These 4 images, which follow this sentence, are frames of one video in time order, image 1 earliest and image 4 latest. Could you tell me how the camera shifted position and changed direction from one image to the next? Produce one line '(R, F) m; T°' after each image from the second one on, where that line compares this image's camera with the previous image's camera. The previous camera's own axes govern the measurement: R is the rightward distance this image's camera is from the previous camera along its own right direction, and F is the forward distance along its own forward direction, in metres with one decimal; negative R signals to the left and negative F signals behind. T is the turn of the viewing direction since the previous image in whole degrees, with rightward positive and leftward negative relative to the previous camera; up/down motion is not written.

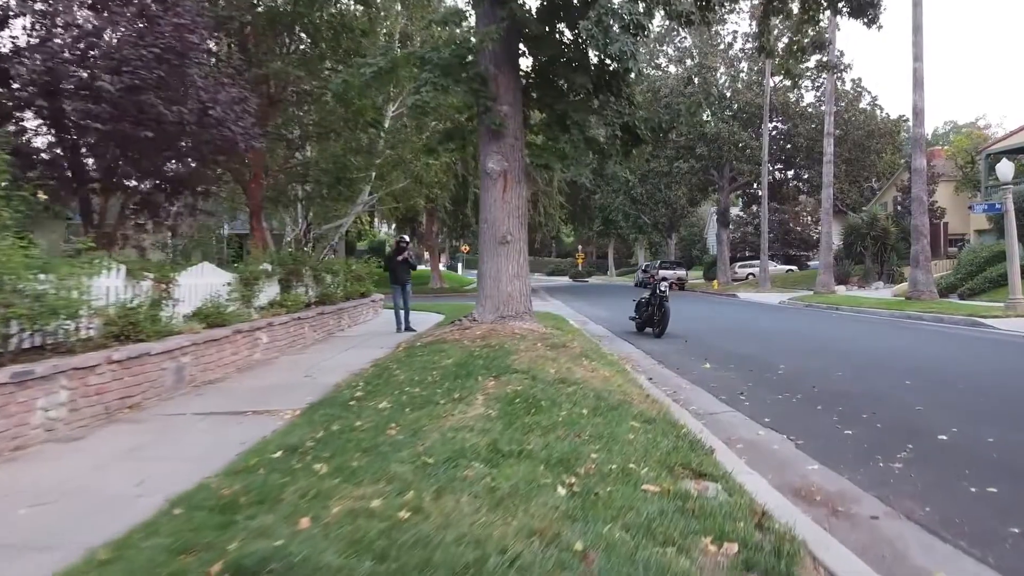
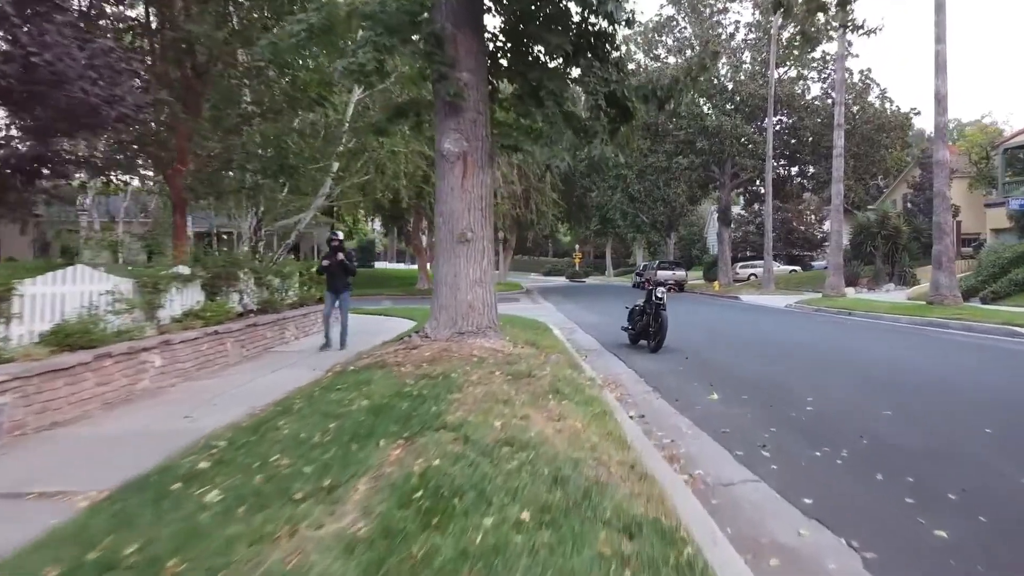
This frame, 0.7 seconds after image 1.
(+0.5, +2.1) m; 0°
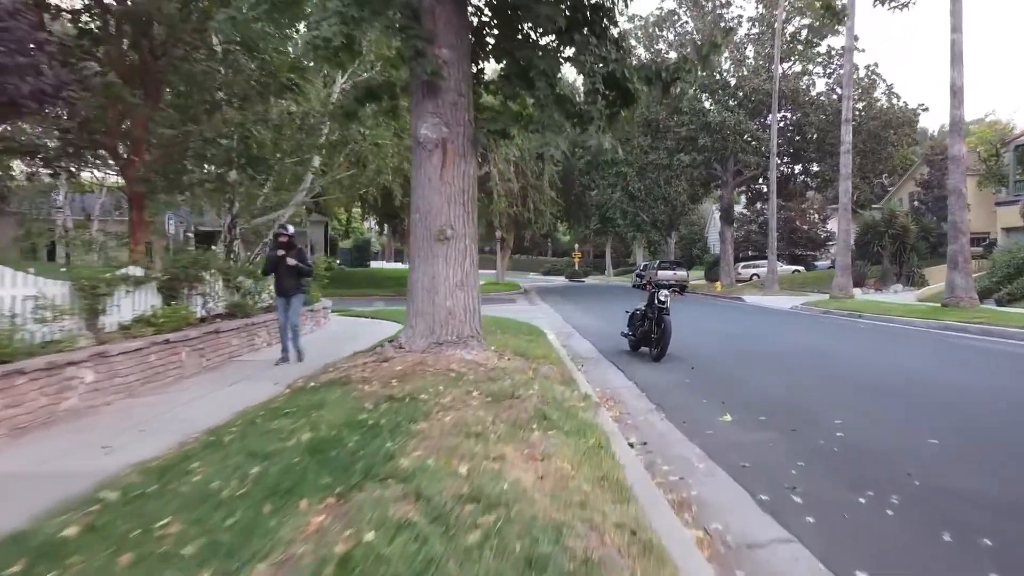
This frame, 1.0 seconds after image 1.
(+0.2, +1.0) m; 0°
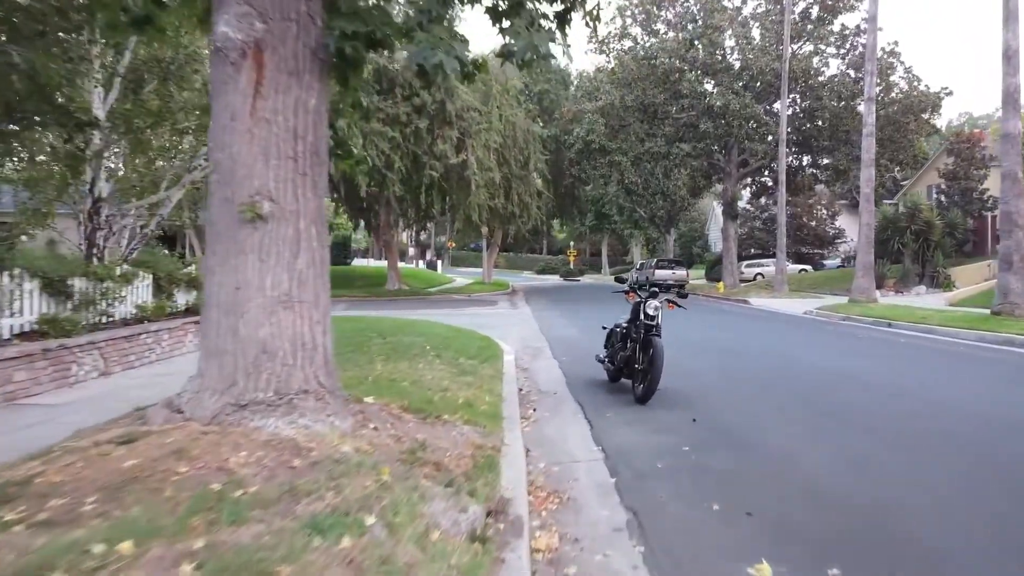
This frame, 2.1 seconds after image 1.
(+0.8, +3.5) m; 0°
